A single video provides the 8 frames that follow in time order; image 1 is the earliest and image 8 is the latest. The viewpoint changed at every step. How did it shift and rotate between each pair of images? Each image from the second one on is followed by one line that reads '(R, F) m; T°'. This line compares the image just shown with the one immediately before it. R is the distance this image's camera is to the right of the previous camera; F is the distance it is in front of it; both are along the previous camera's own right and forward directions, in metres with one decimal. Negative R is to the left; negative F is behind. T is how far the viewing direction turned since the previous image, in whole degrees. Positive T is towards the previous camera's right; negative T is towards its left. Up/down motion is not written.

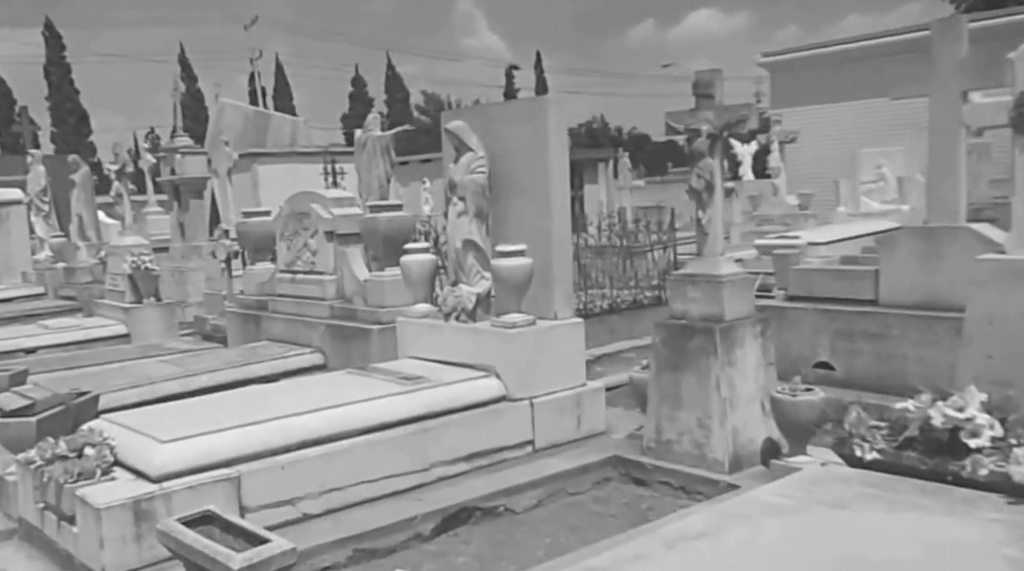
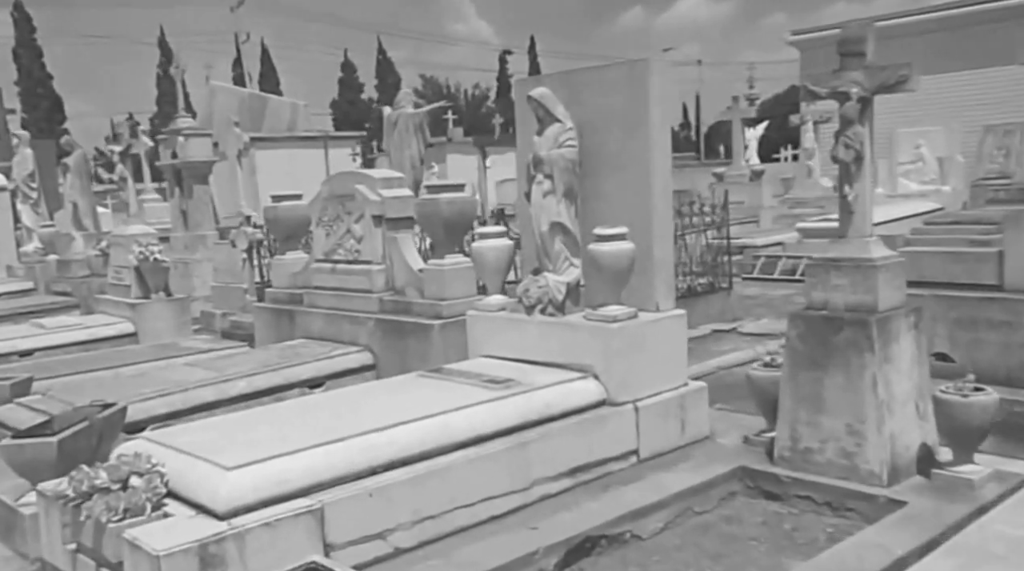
(-0.6, +0.8) m; +1°
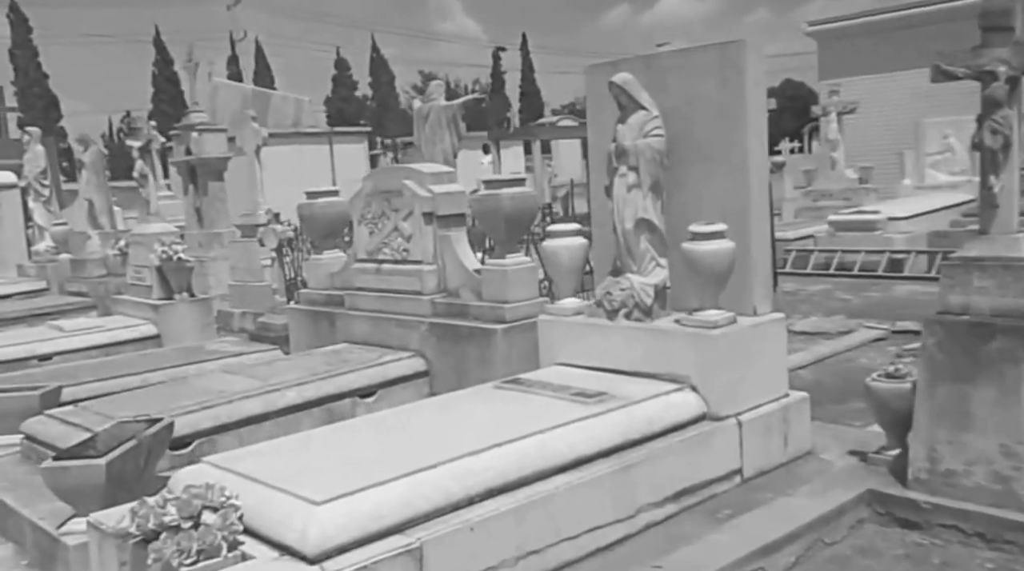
(-0.5, +0.5) m; +1°
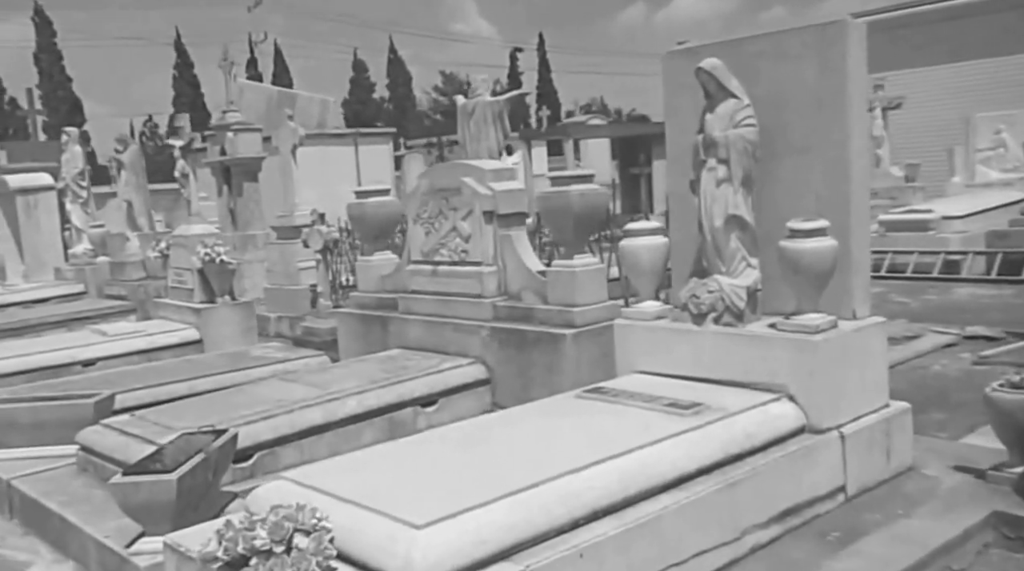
(-0.3, +0.3) m; -1°
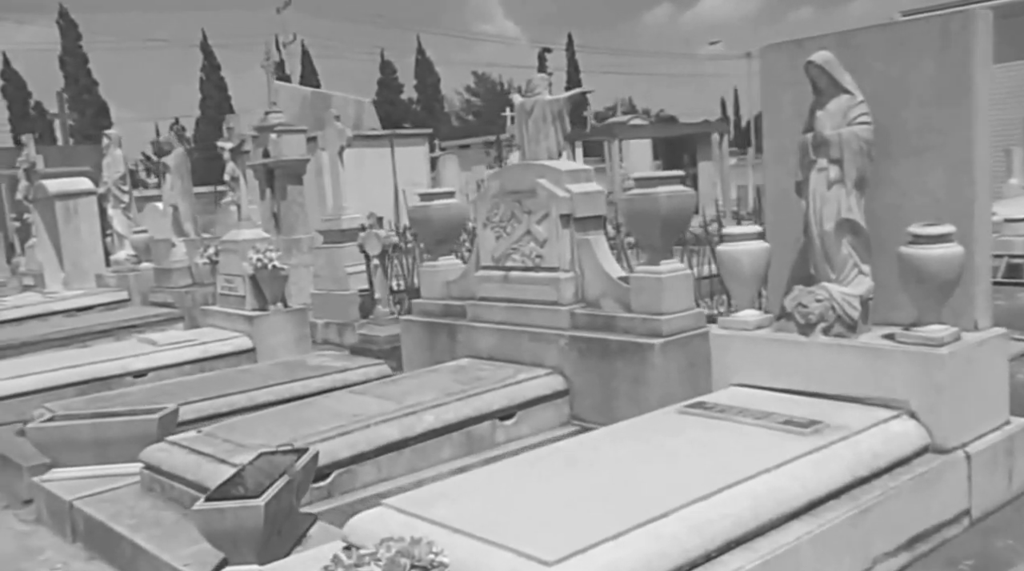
(-0.3, +0.3) m; -1°
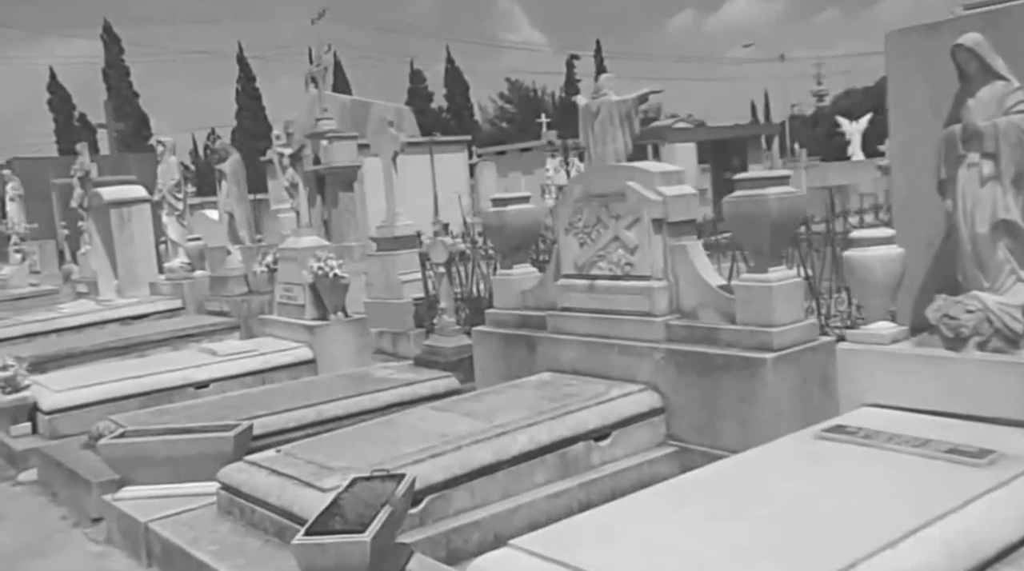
(-0.3, +0.3) m; -2°
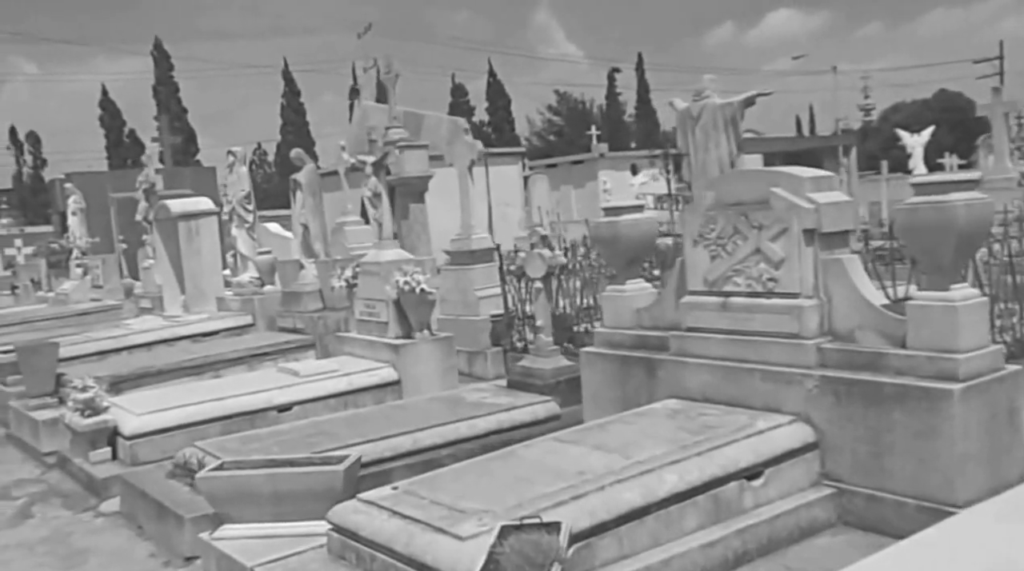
(-0.5, +0.5) m; -2°
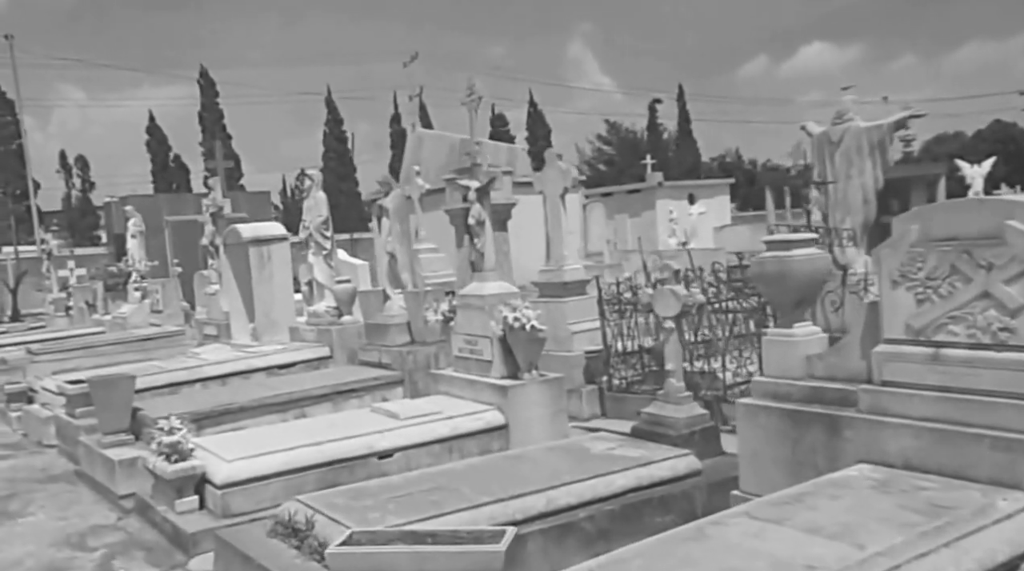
(-0.6, +0.7) m; -2°
